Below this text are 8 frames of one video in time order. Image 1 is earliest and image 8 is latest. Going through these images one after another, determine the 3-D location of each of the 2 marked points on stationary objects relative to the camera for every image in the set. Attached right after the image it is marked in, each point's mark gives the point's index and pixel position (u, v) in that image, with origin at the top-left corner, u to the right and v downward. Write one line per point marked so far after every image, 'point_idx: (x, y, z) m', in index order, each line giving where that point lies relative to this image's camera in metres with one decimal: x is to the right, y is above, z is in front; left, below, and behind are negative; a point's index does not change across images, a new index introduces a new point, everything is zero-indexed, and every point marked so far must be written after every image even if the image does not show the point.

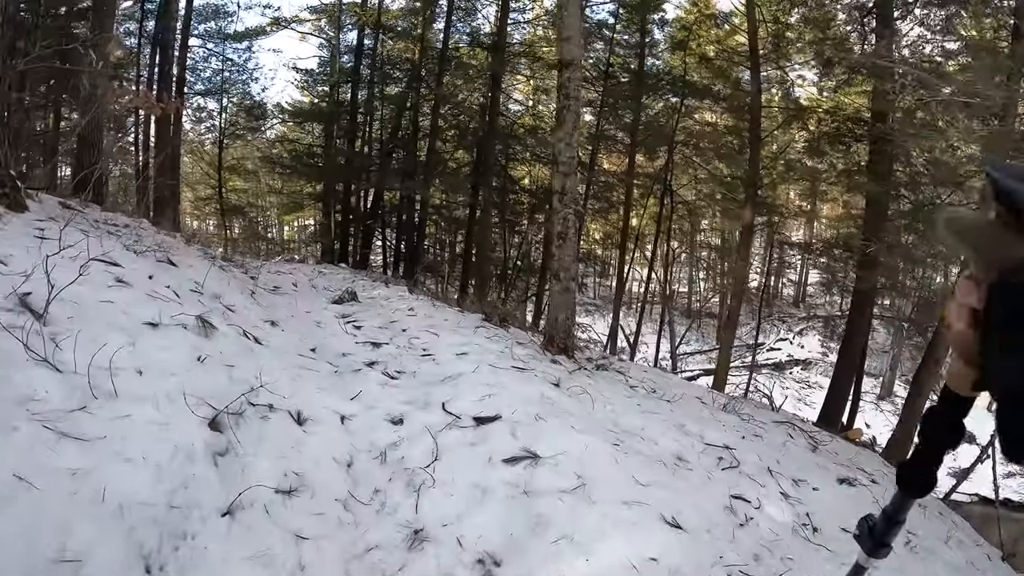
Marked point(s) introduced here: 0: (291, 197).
0: (-6.3, +2.6, +16.6) m
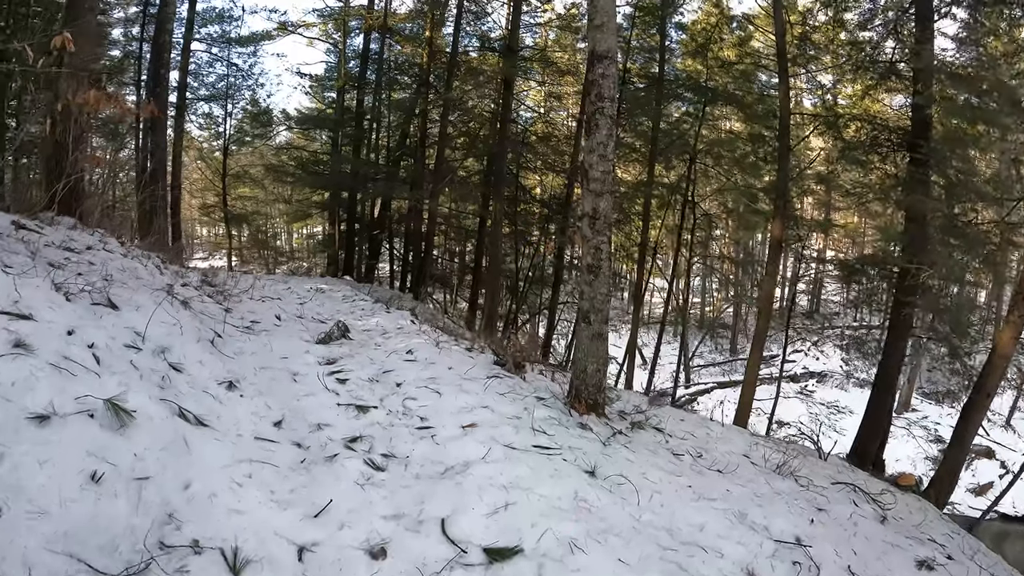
0: (-6.0, +2.3, +16.1) m
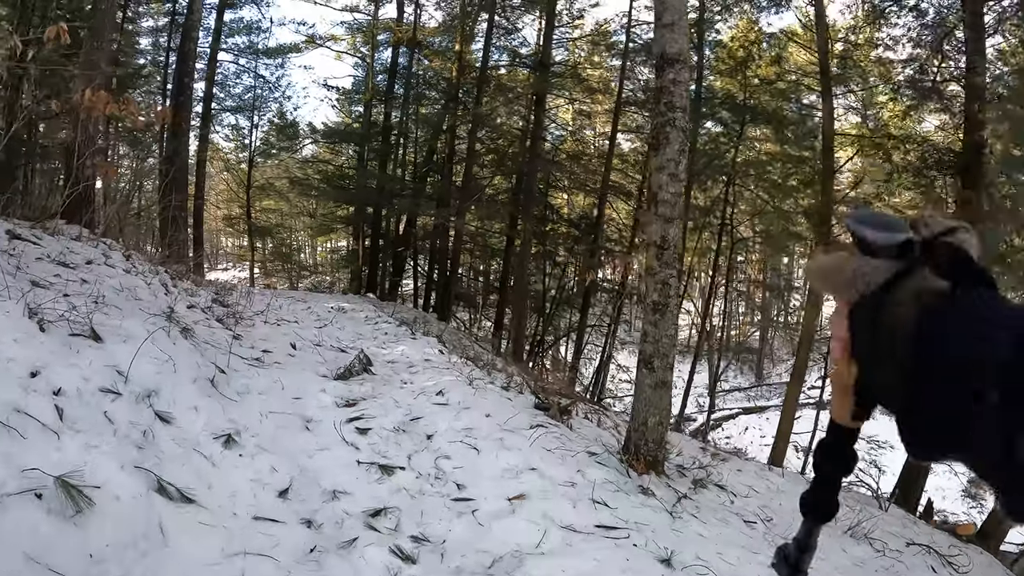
0: (-5.3, +1.9, +15.9) m
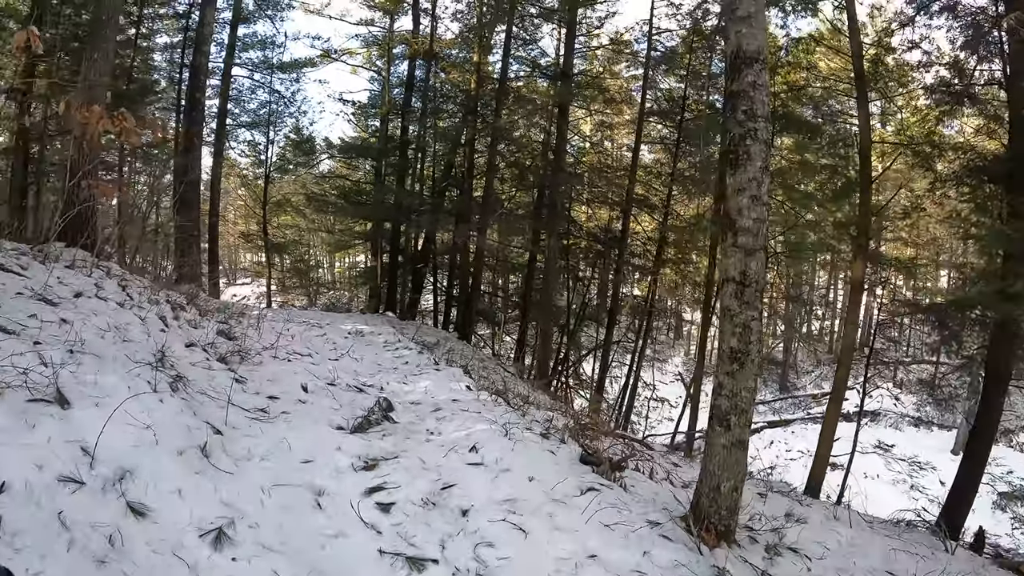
0: (-4.8, +1.4, +15.7) m
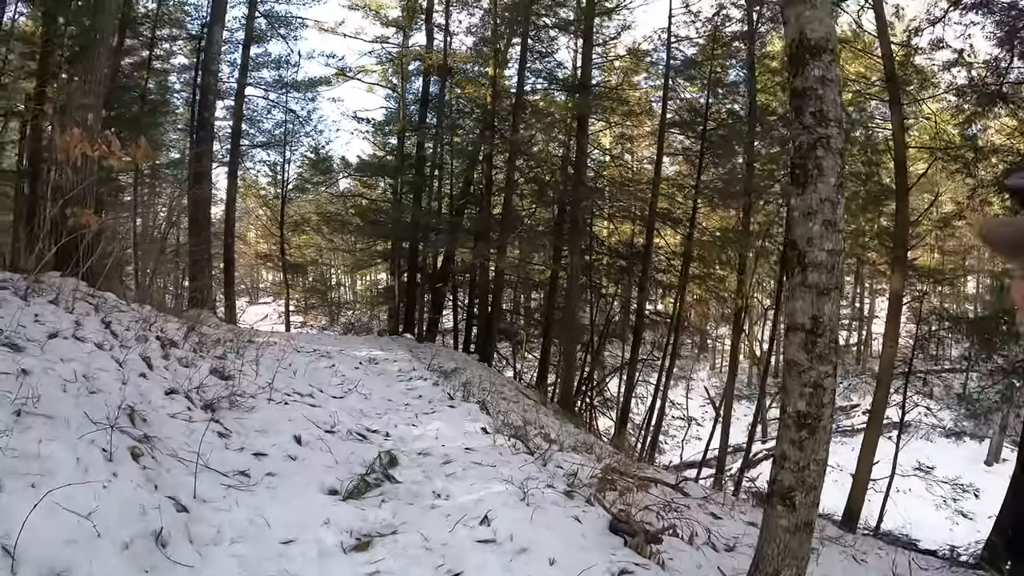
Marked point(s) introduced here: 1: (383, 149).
0: (-4.3, +0.9, +15.5) m
1: (-3.7, +3.9, +16.6) m
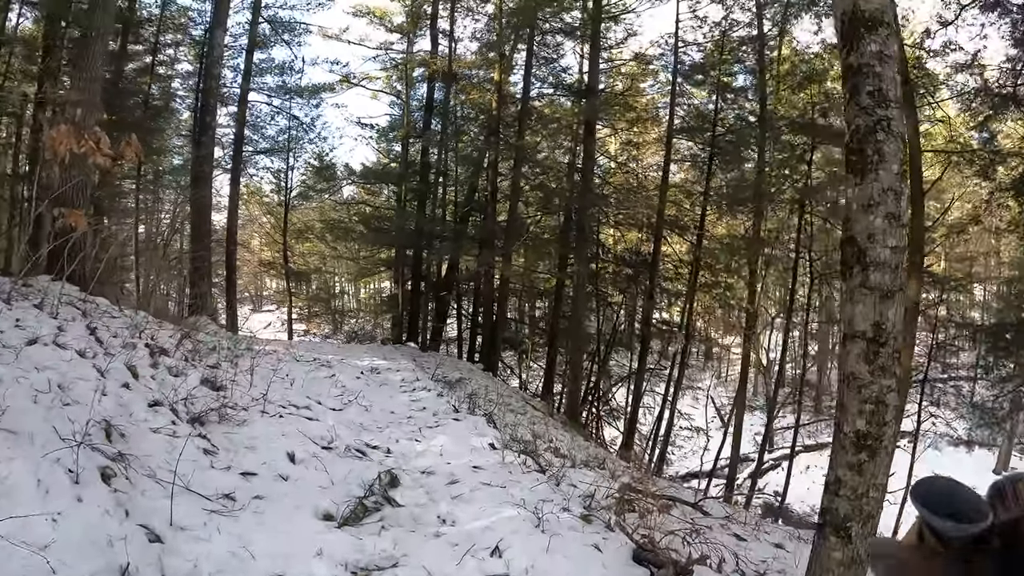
0: (-4.1, +0.7, +15.4) m
1: (-3.5, +3.7, +16.5) m
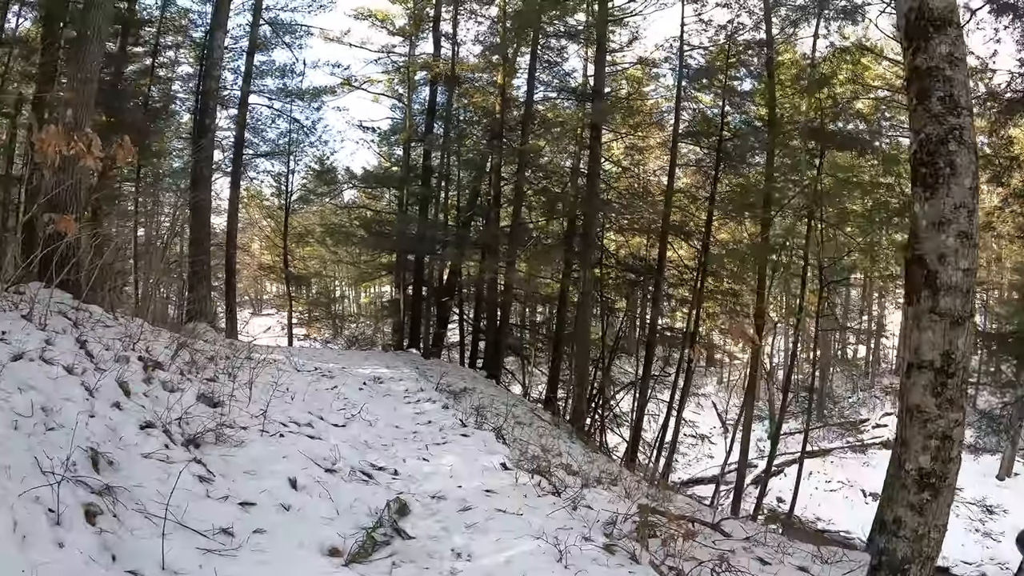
0: (-4.1, +0.6, +15.2) m
1: (-3.5, +3.6, +16.4) m
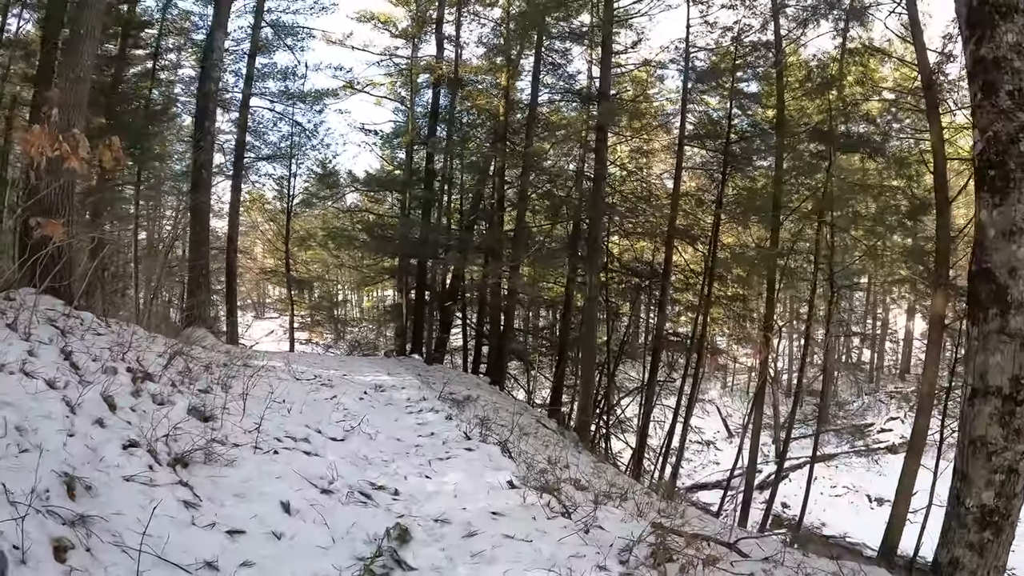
0: (-4.0, +0.5, +15.1) m
1: (-3.4, +3.5, +16.2) m
